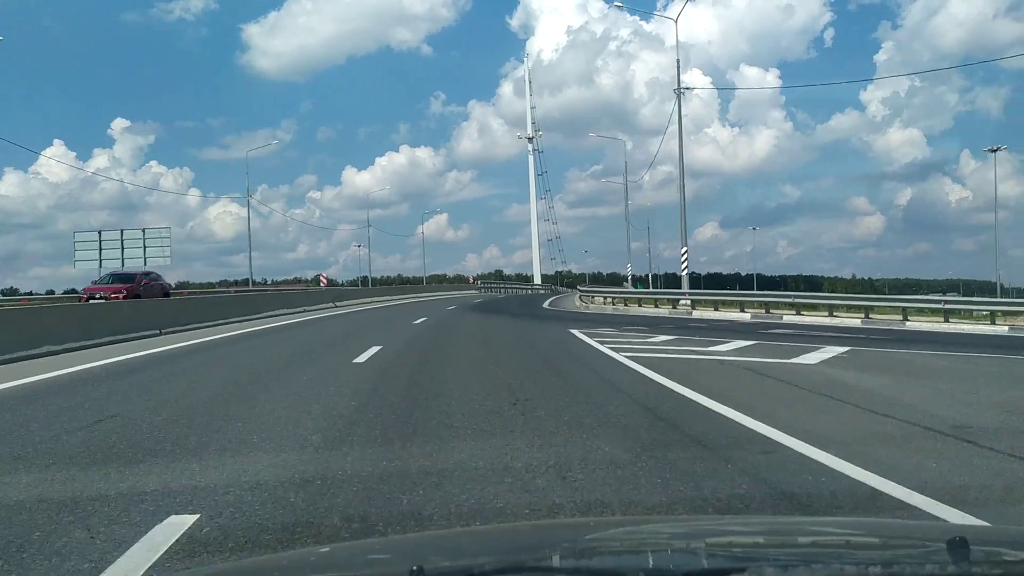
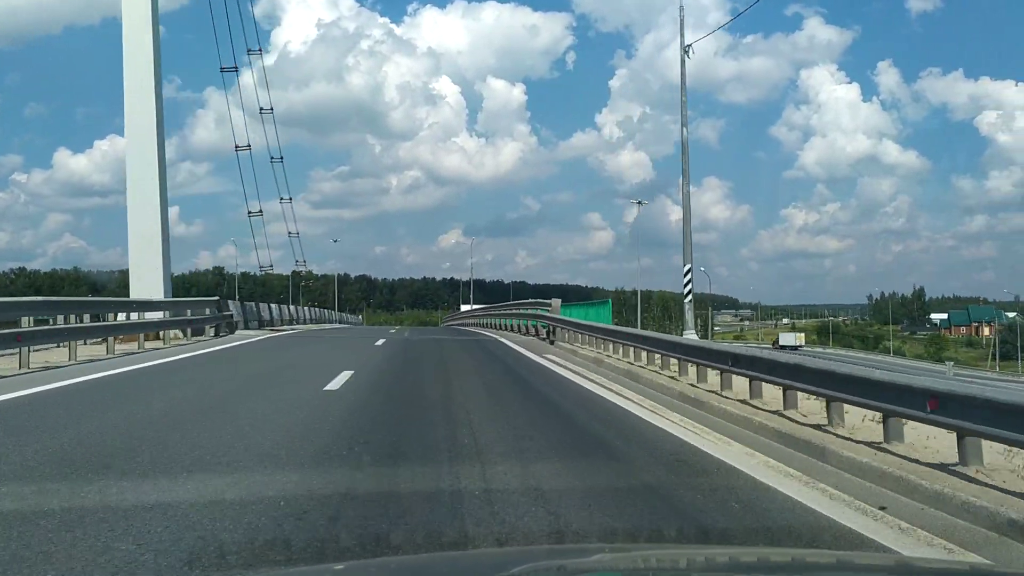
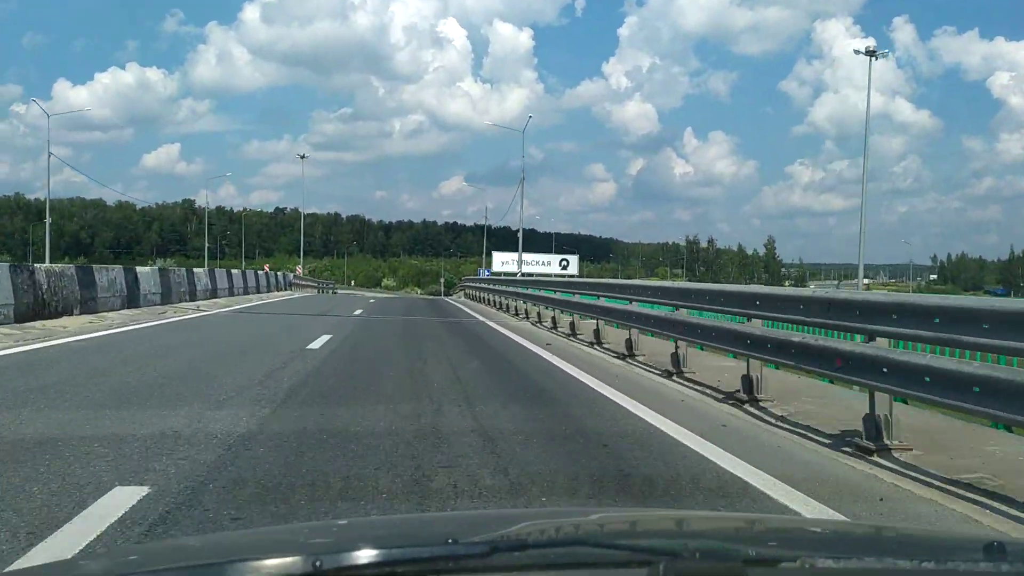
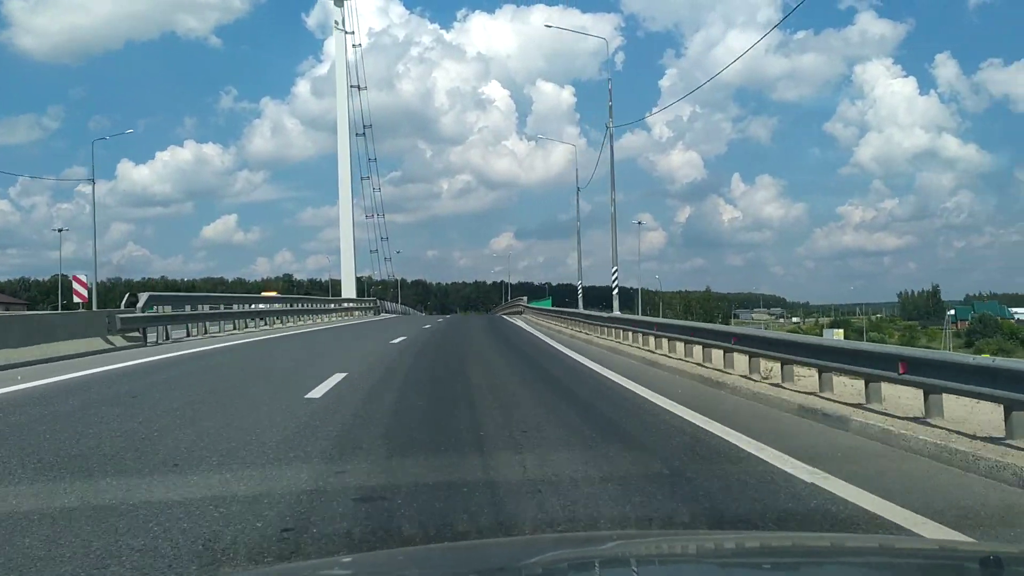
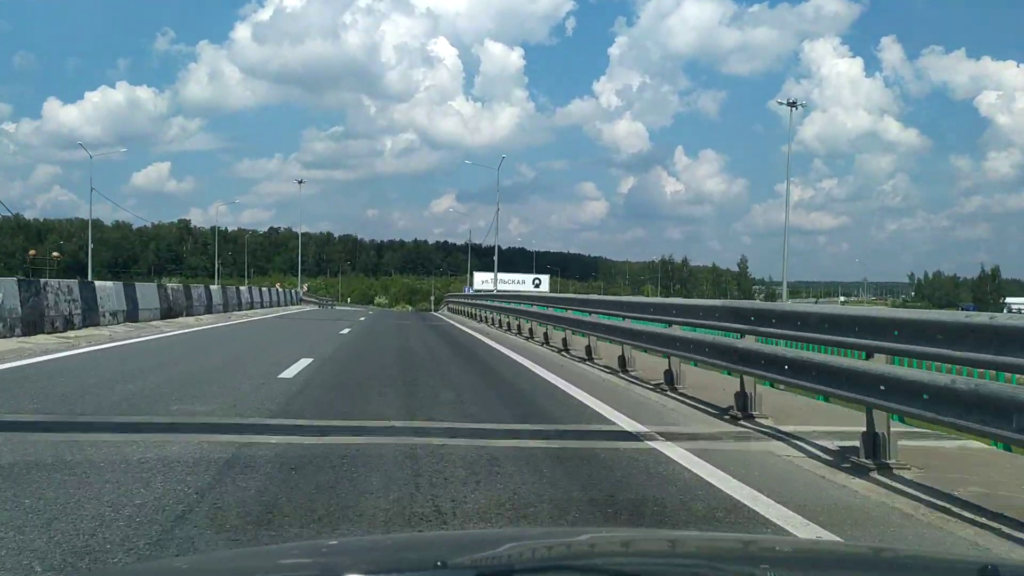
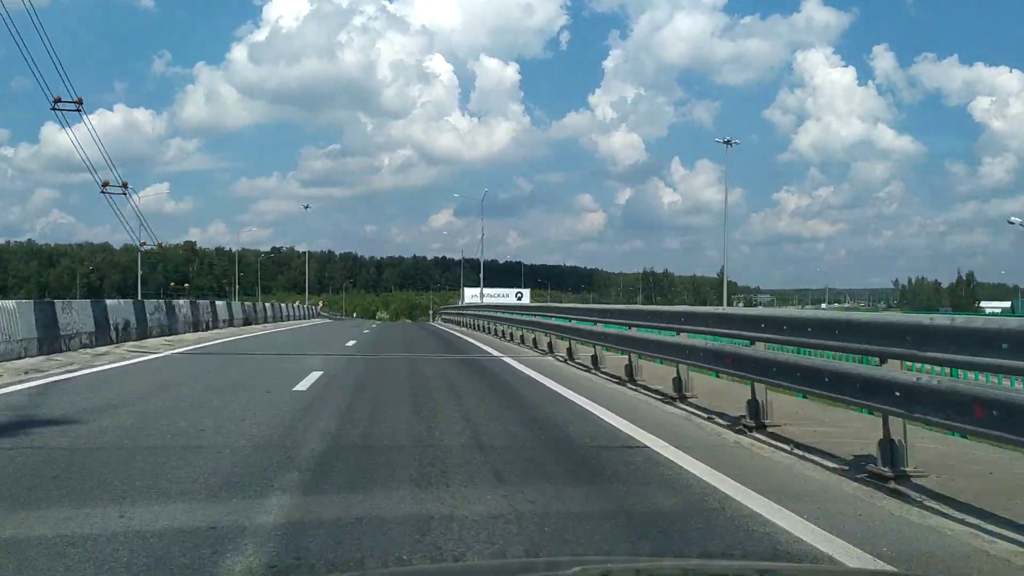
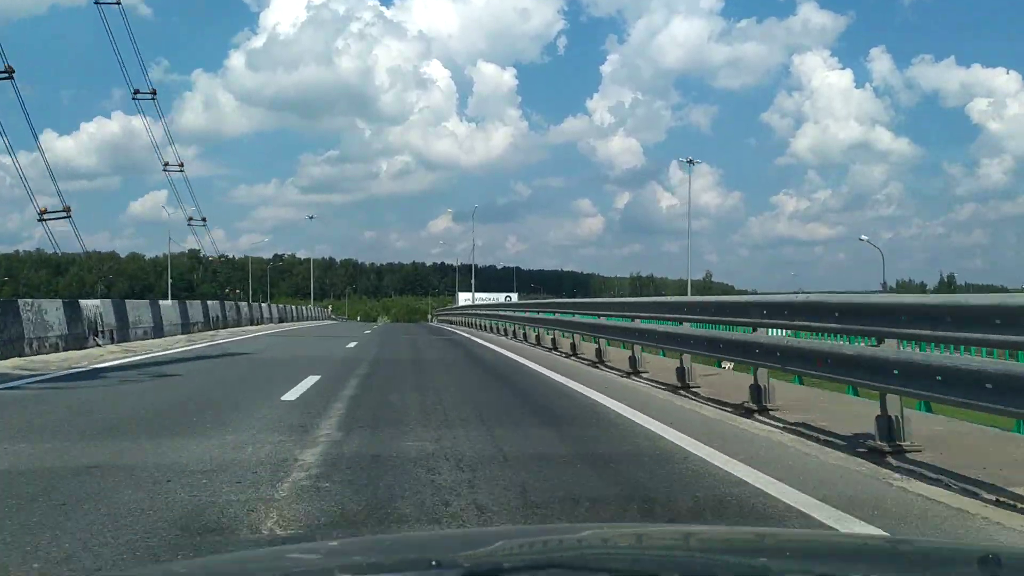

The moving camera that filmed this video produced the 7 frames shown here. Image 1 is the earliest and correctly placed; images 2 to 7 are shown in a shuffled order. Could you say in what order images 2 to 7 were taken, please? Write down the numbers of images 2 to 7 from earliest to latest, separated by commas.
4, 2, 7, 6, 5, 3
